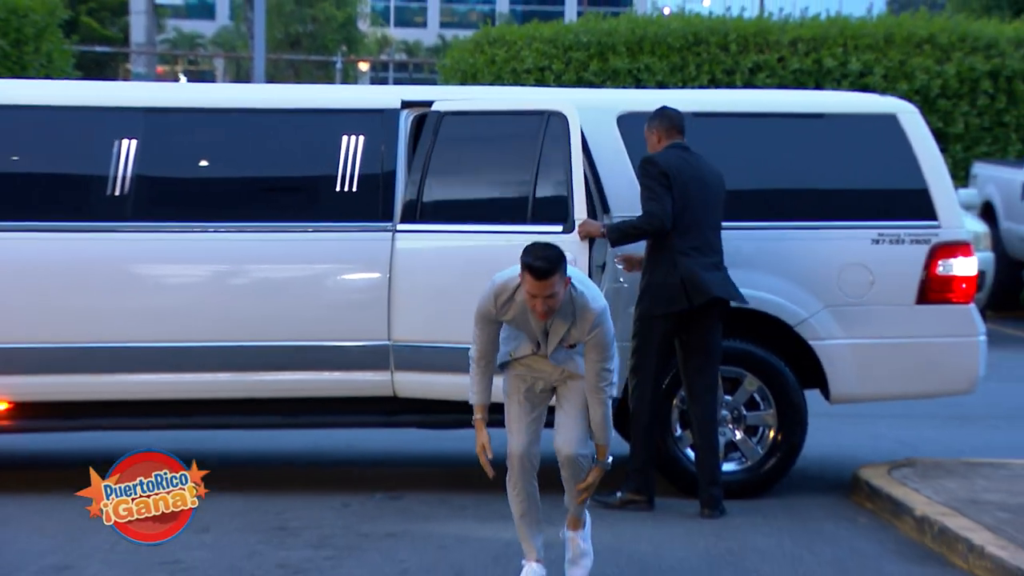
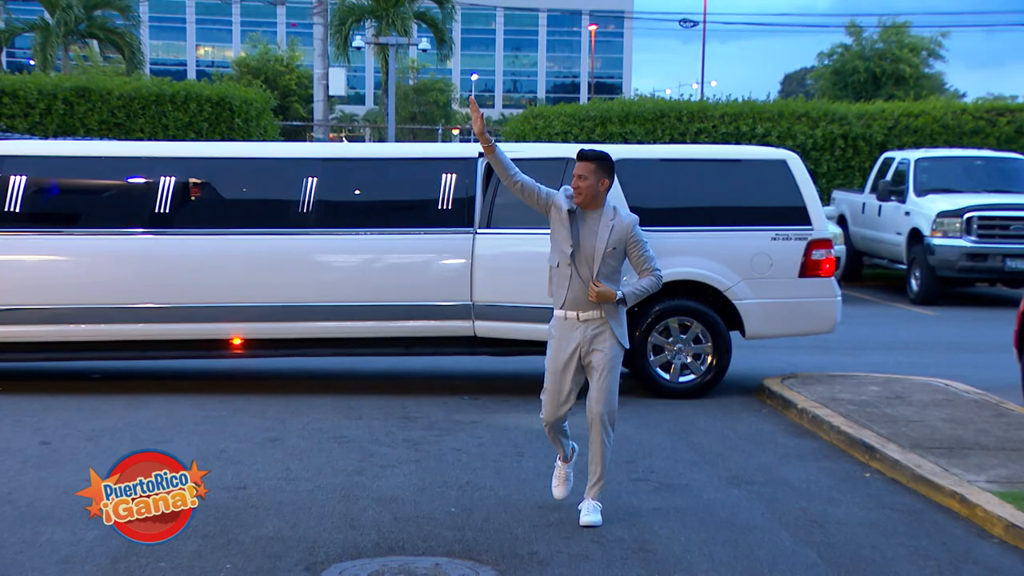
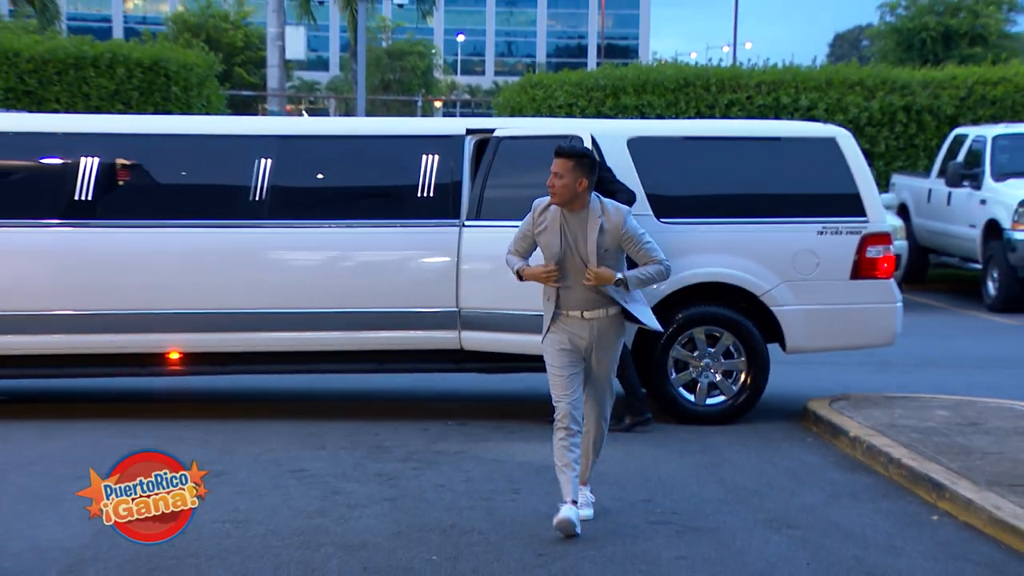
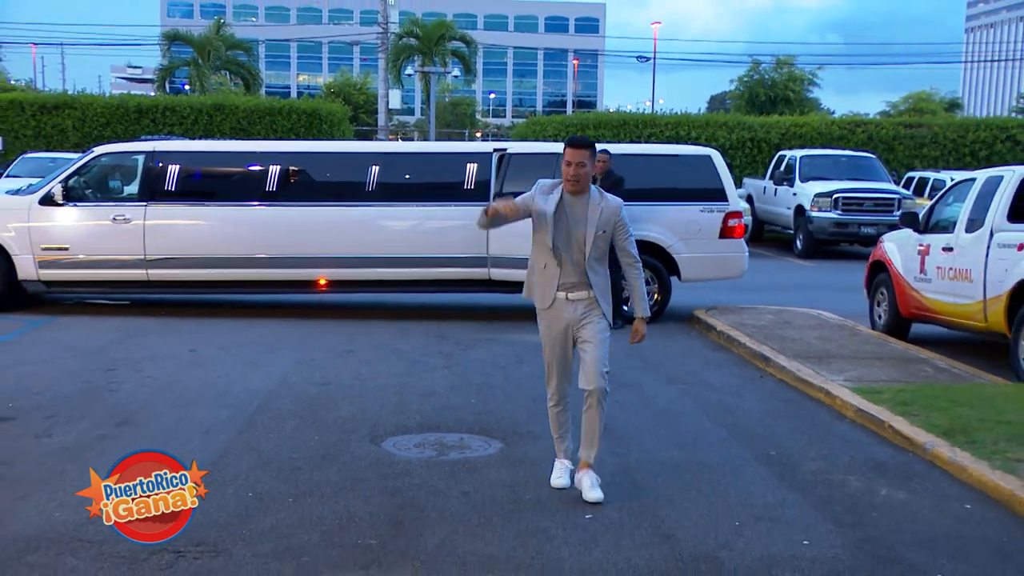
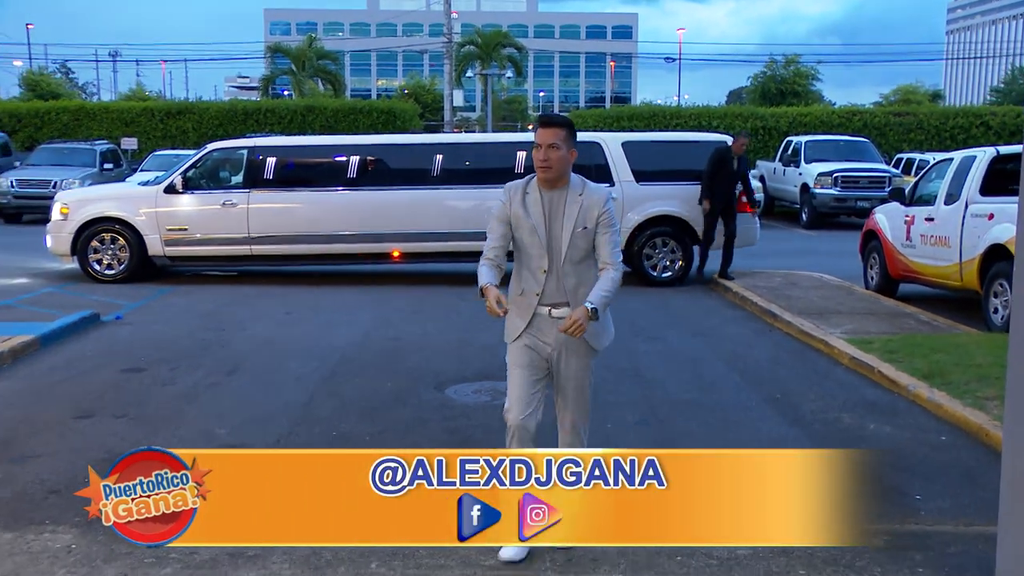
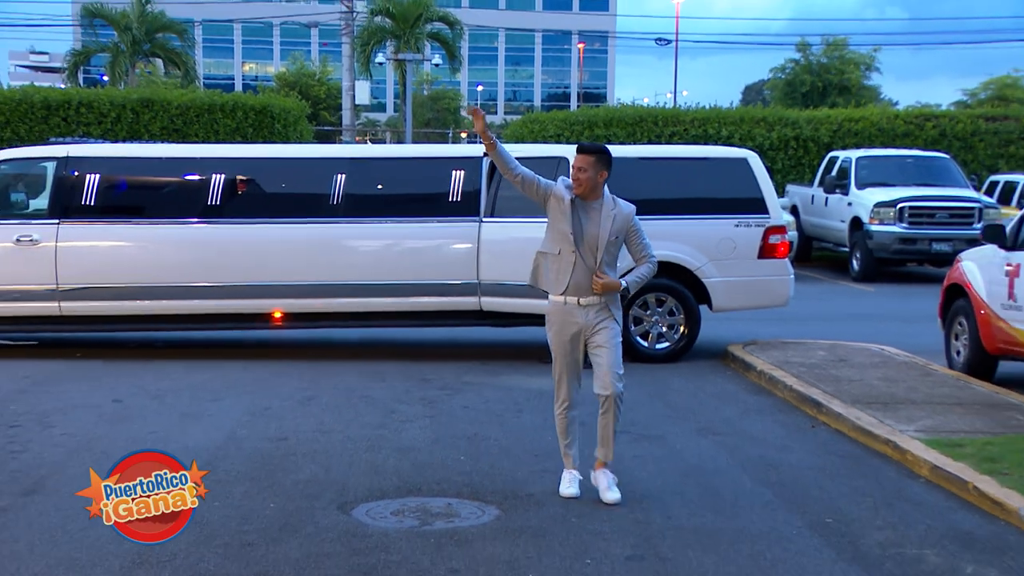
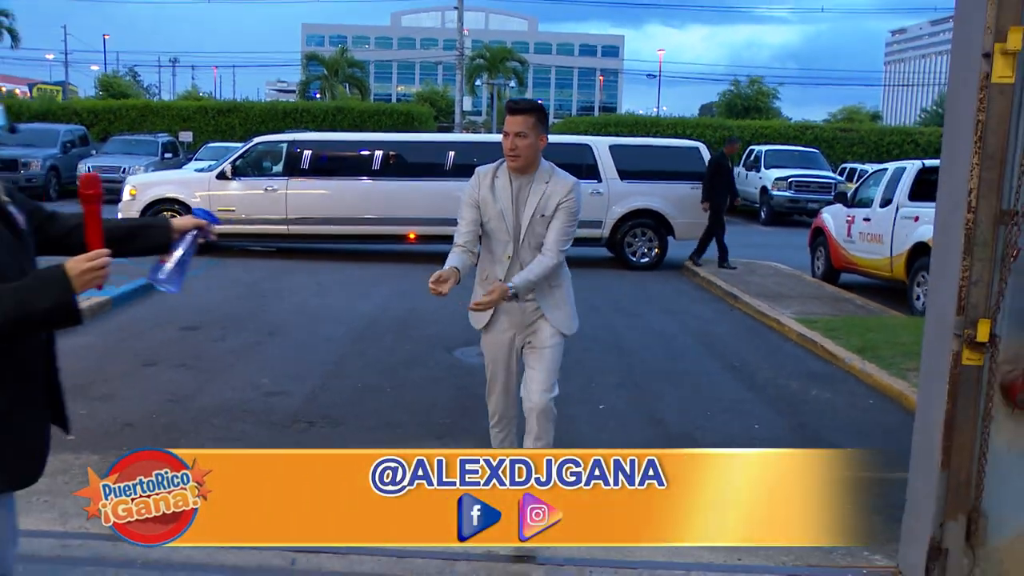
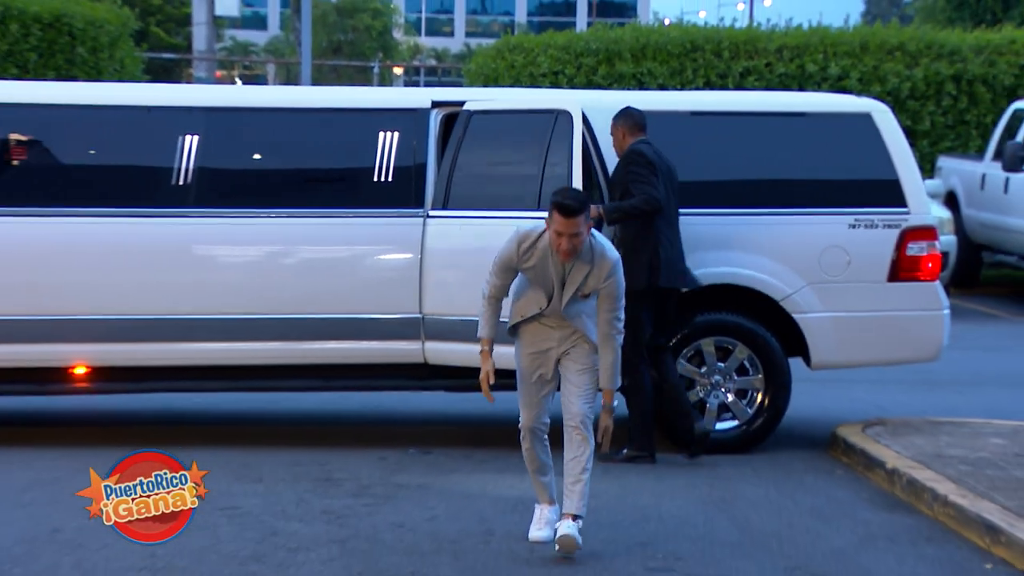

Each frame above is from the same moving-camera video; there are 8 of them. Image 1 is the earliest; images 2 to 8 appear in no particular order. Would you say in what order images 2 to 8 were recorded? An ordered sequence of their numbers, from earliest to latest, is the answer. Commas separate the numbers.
8, 3, 2, 6, 4, 5, 7
